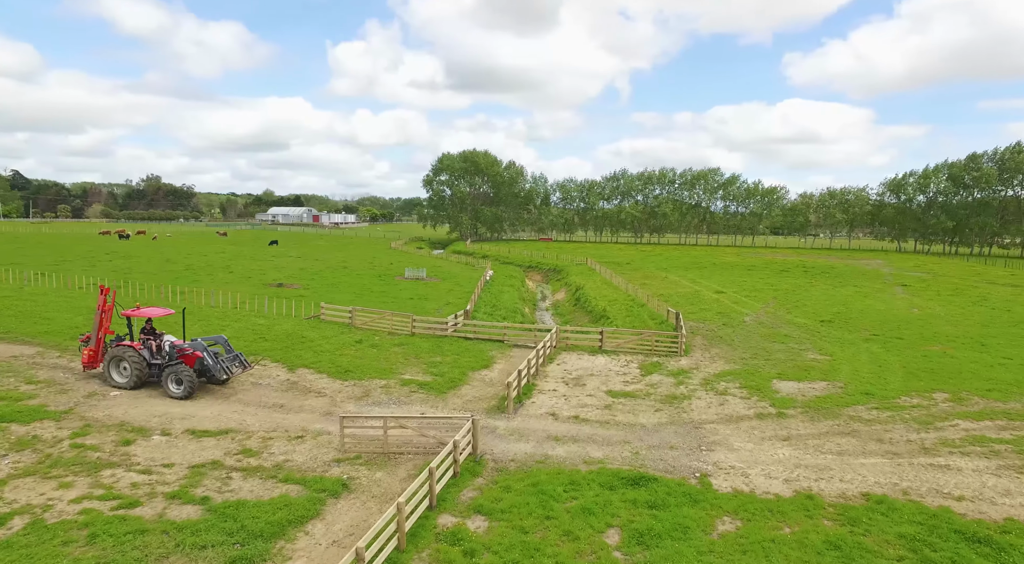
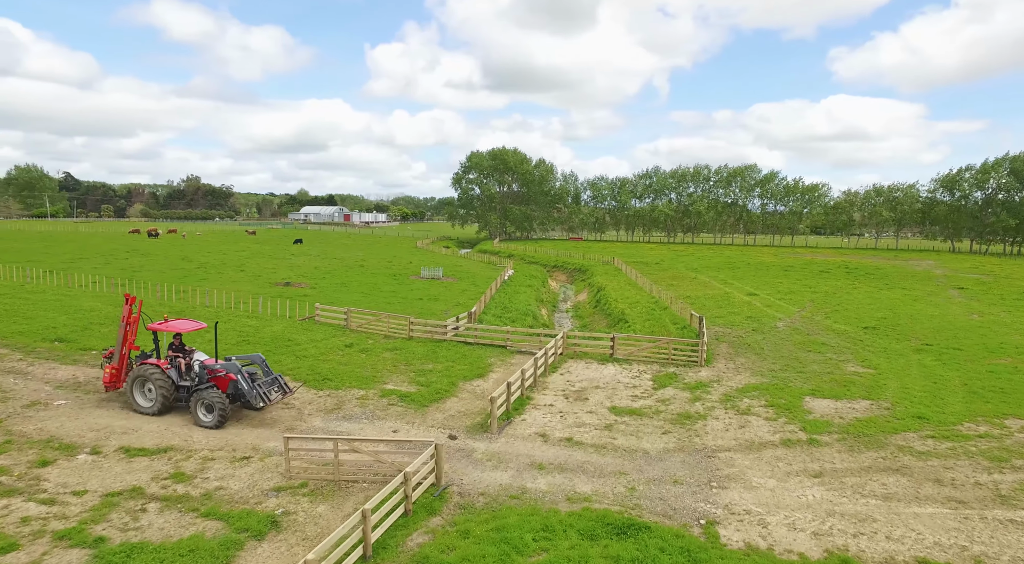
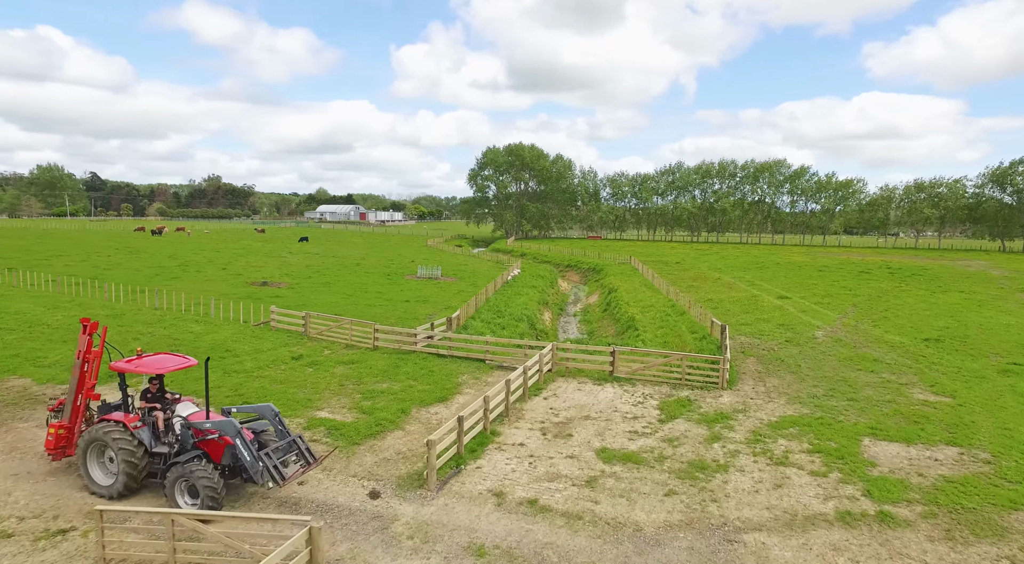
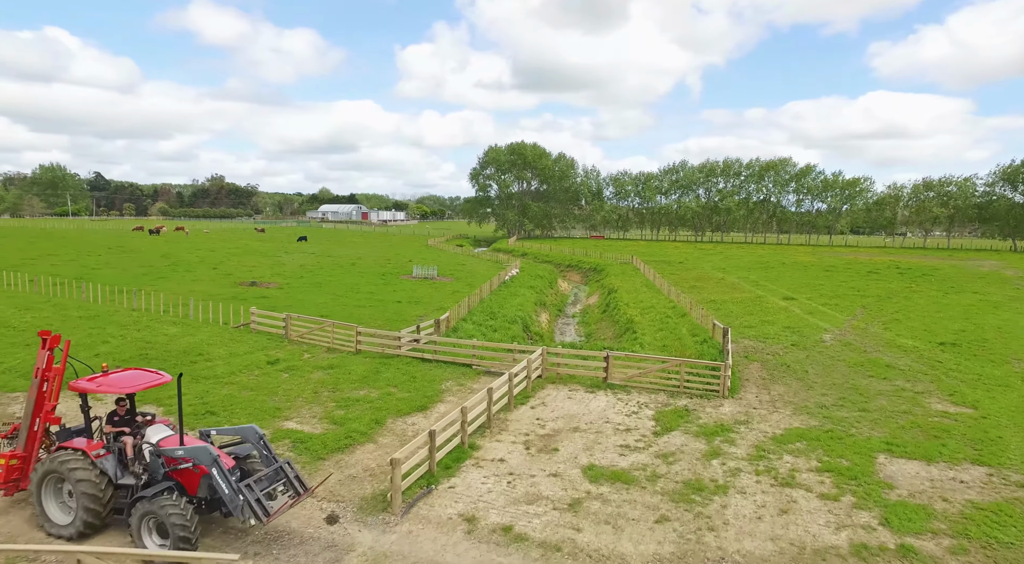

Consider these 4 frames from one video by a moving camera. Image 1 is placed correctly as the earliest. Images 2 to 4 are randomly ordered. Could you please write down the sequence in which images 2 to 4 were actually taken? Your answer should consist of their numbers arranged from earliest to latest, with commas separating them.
2, 3, 4
